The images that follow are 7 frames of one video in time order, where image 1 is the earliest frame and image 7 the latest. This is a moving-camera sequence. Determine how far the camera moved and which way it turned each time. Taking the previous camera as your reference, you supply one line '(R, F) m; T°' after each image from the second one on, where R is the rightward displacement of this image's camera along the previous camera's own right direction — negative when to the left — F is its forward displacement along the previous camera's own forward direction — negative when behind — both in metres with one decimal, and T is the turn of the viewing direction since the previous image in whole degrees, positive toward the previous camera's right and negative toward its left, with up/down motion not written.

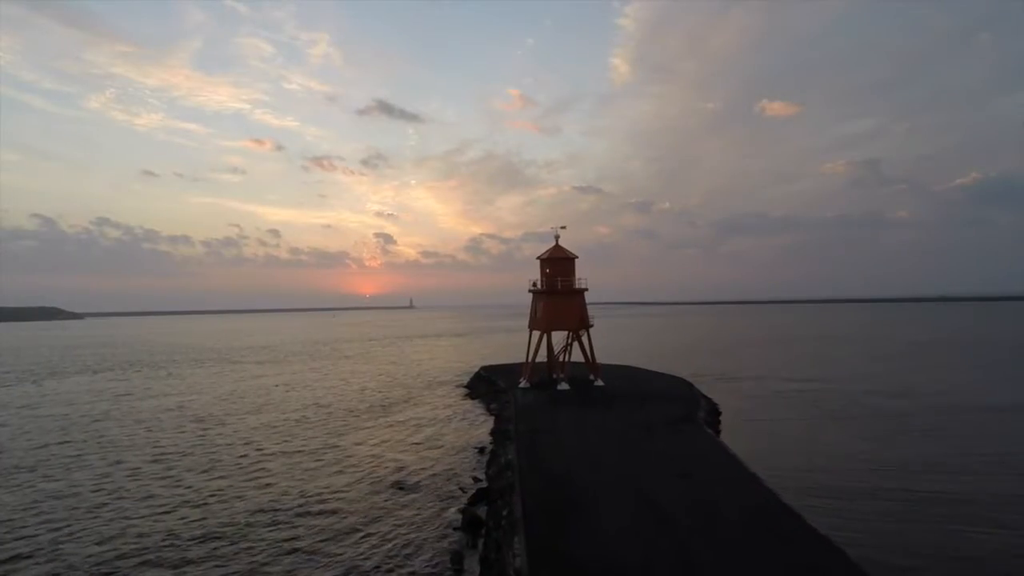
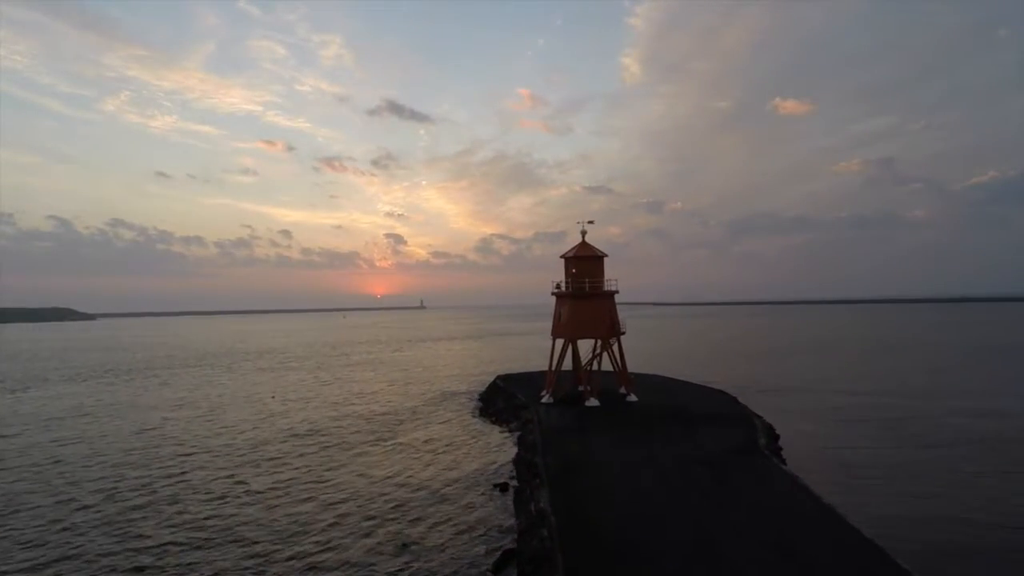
(-0.5, +3.1) m; -1°
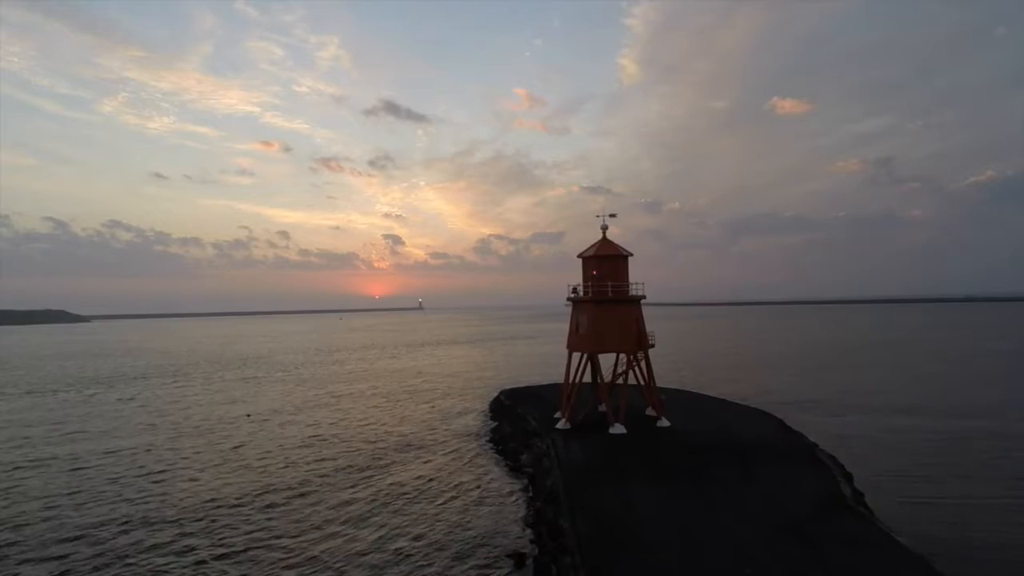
(-0.4, +3.8) m; 0°
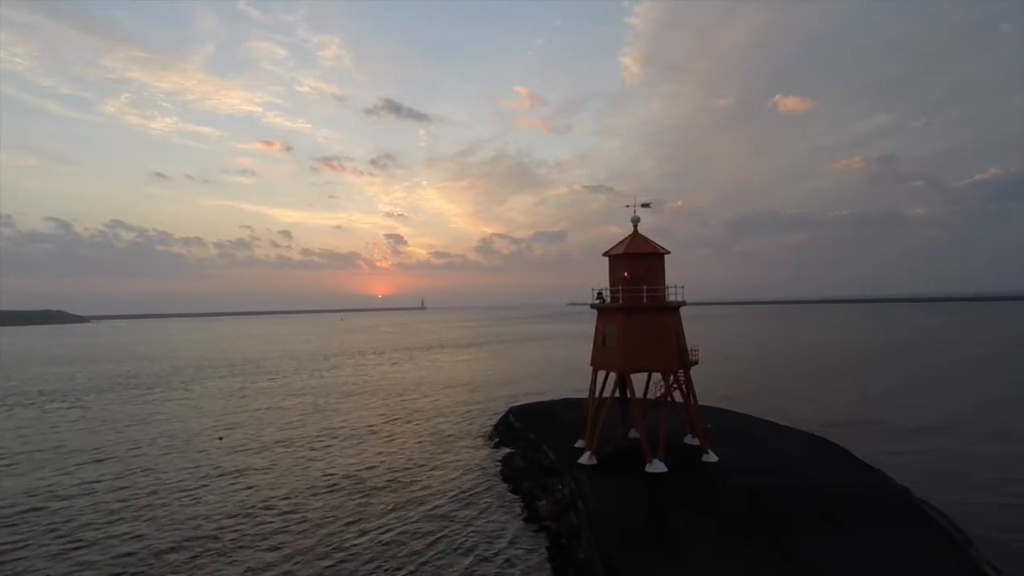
(-0.3, +3.7) m; 0°
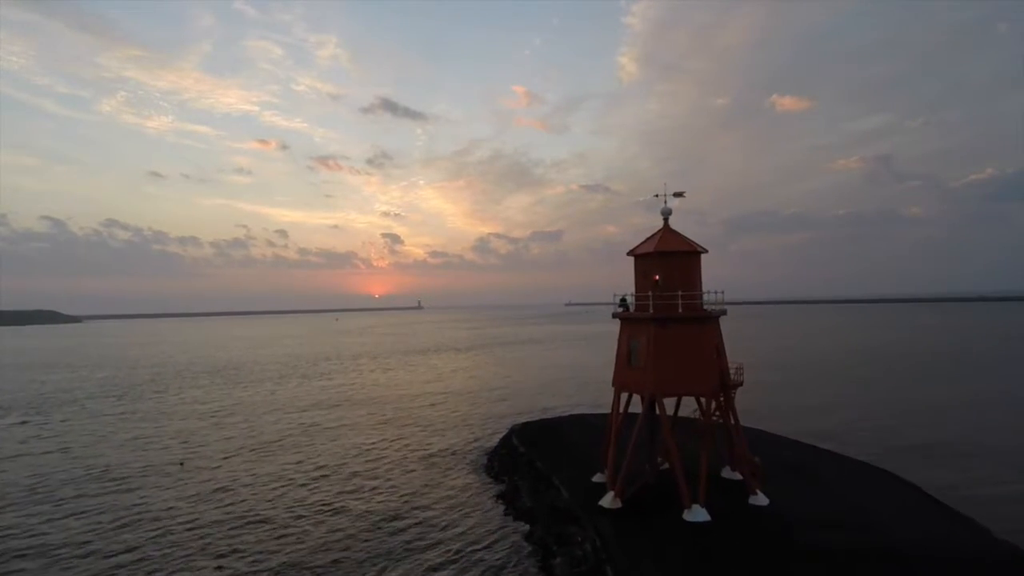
(-0.3, +3.0) m; 0°
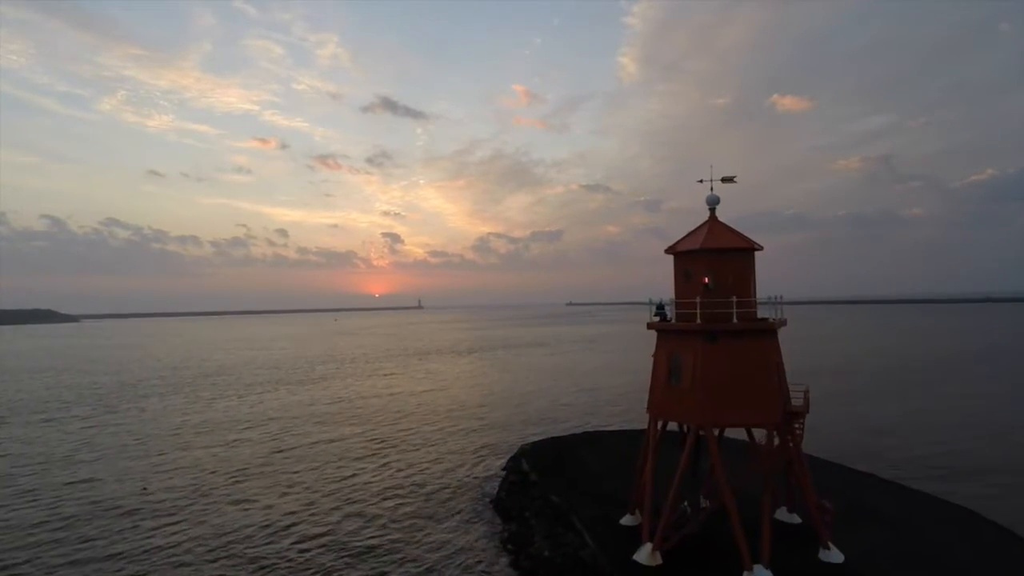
(-0.3, +2.6) m; 0°
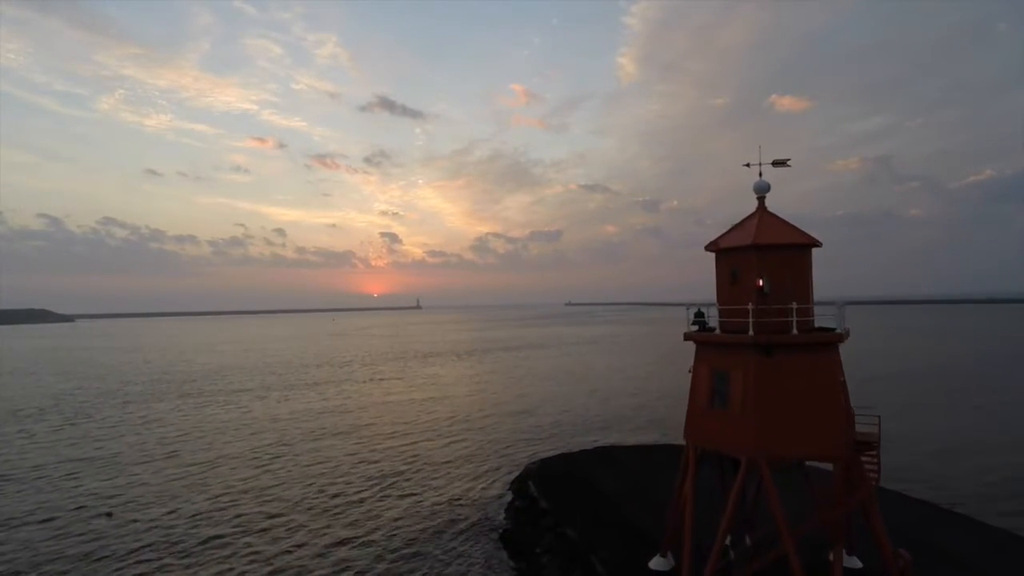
(-0.3, +1.9) m; 0°
